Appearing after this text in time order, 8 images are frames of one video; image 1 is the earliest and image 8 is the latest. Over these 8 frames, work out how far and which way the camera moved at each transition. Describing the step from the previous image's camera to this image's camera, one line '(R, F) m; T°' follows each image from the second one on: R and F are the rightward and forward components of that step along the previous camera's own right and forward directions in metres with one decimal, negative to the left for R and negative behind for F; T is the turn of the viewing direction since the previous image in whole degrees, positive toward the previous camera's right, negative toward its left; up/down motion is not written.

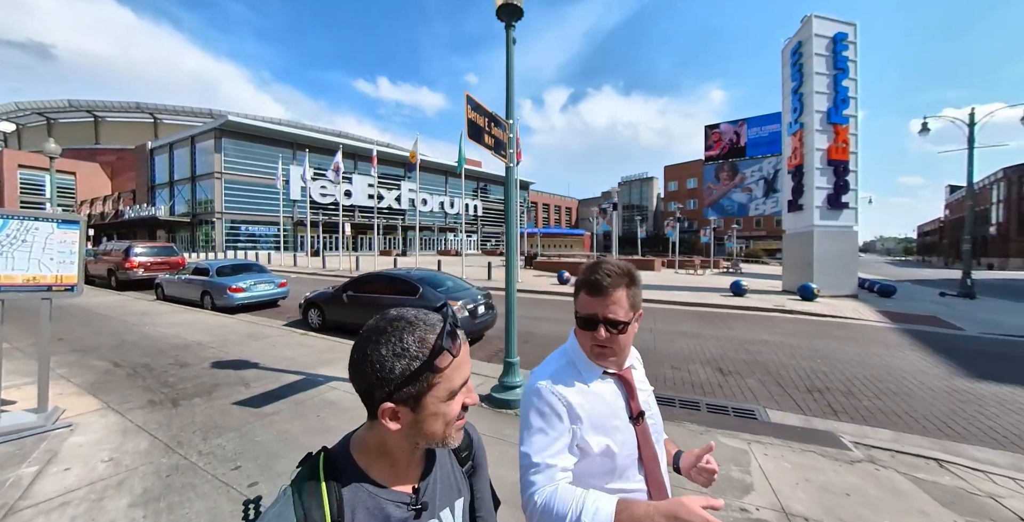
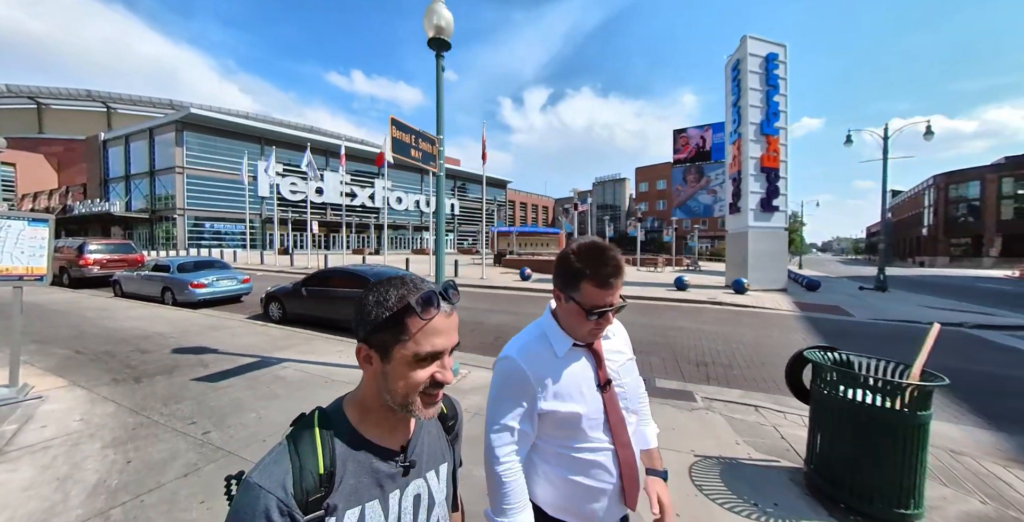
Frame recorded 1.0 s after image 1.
(+0.8, -0.9) m; +3°
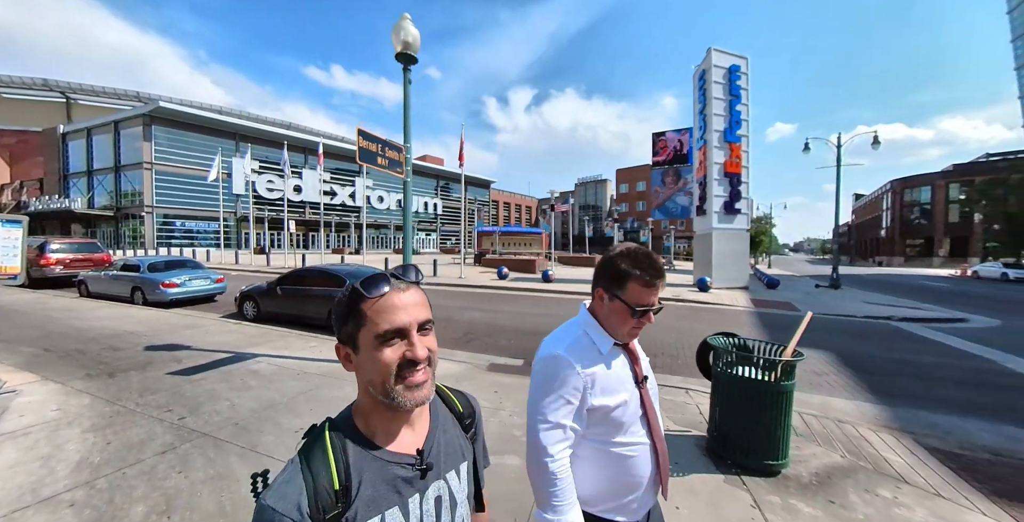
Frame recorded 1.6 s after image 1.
(+0.3, -0.5) m; +3°
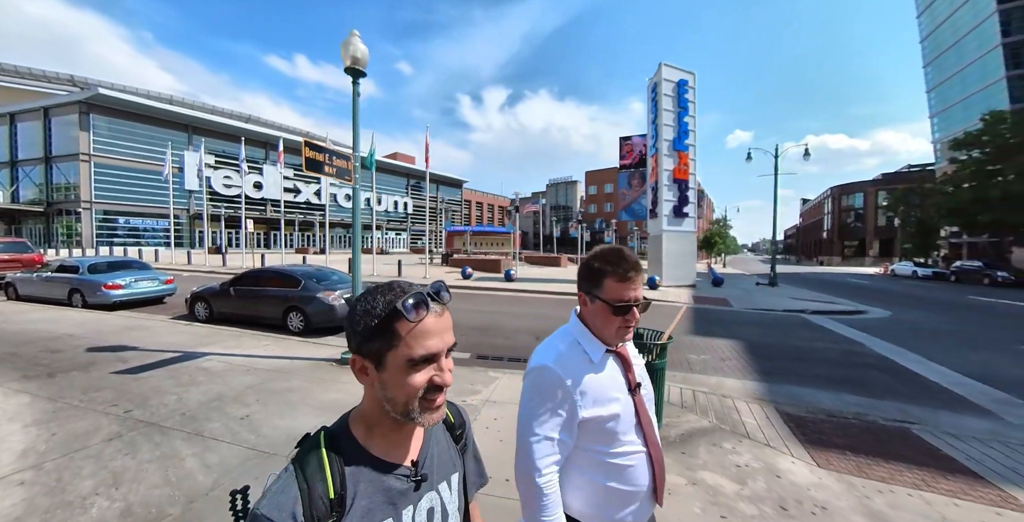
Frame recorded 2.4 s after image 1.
(+0.5, -0.6) m; +4°
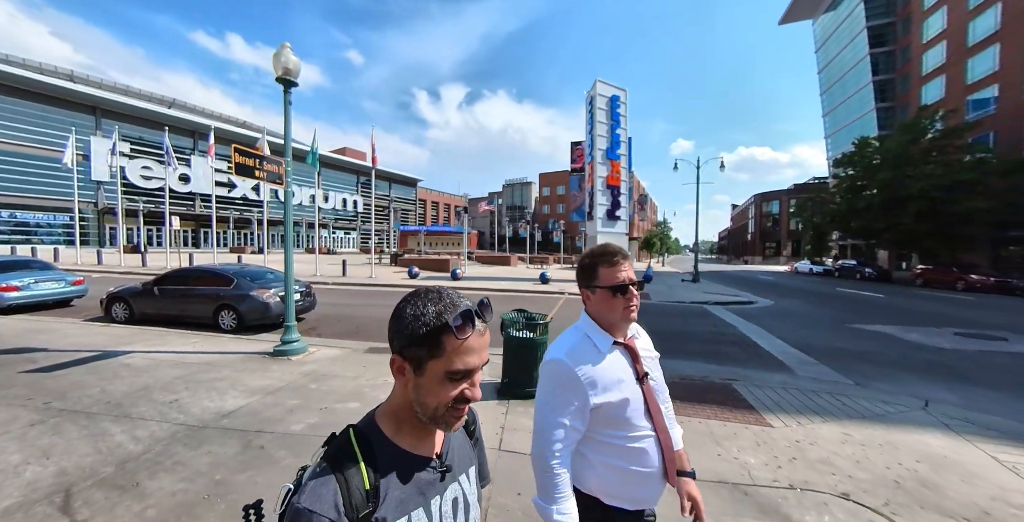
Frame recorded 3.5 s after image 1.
(+0.5, -0.8) m; +7°
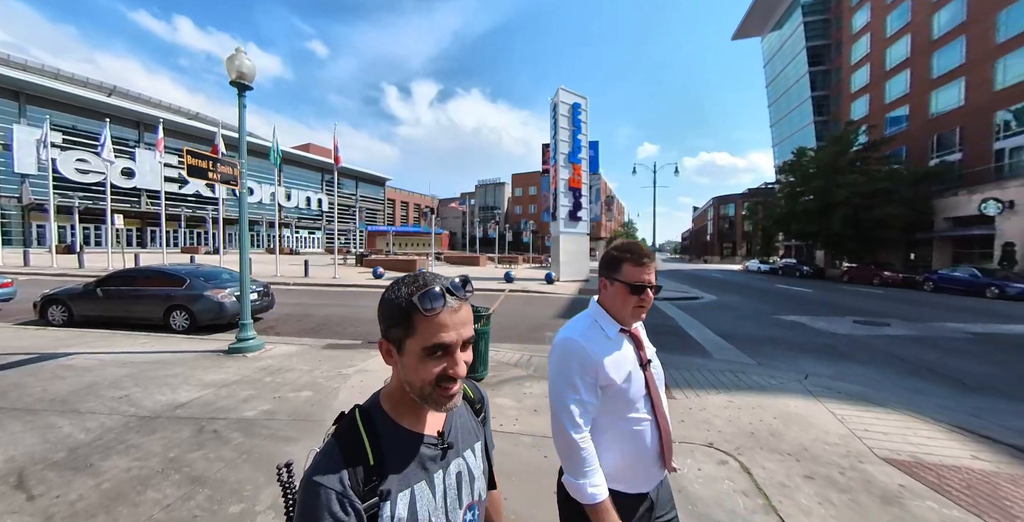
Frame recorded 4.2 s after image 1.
(+0.3, -0.5) m; +4°
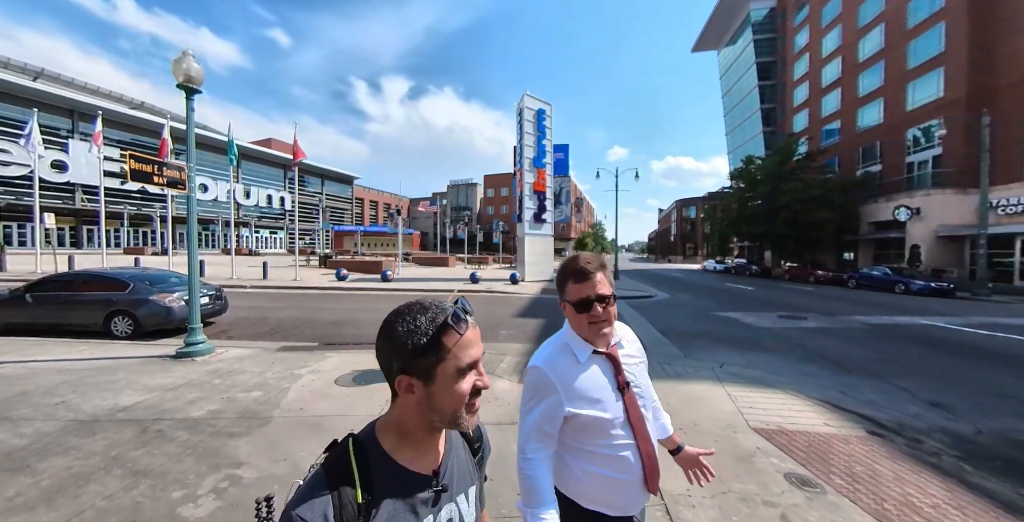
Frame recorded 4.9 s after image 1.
(+0.3, -0.4) m; +4°
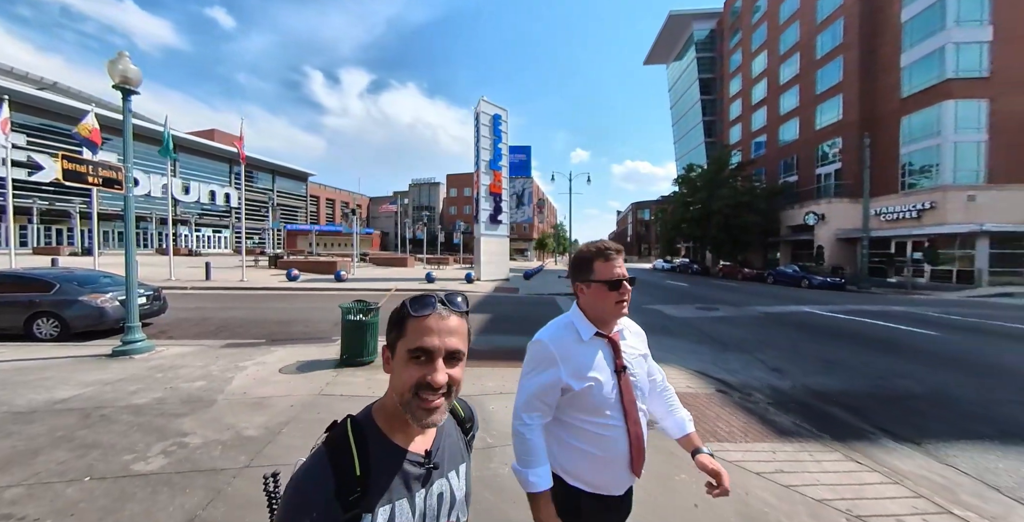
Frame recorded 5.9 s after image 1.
(+0.4, -0.6) m; +6°
